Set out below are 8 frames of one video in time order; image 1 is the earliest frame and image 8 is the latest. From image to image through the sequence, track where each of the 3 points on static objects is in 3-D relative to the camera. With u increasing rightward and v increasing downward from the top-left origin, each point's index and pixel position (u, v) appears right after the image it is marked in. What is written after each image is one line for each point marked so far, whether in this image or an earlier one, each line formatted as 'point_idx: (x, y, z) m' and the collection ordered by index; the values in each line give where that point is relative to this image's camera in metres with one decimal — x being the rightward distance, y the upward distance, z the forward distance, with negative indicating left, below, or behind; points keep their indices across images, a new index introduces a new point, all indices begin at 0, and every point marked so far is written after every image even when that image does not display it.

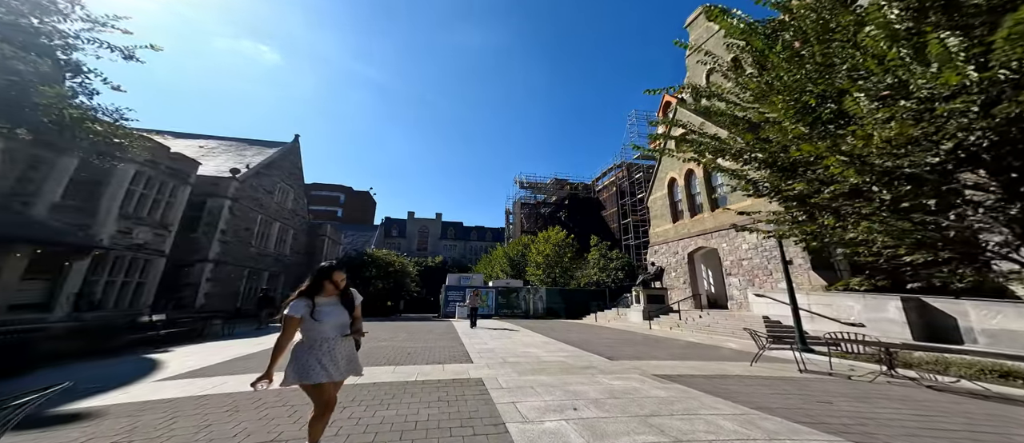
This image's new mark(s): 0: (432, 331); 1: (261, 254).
0: (-2.7, -3.7, +10.9) m
1: (-14.4, -2.0, +19.3) m
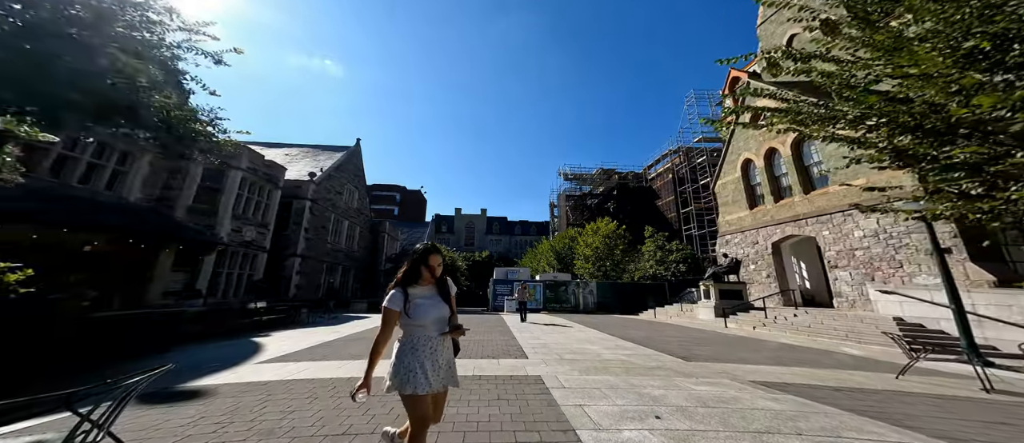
0: (-0.9, -3.5, +11.0) m
1: (-11.4, -1.8, +20.8) m
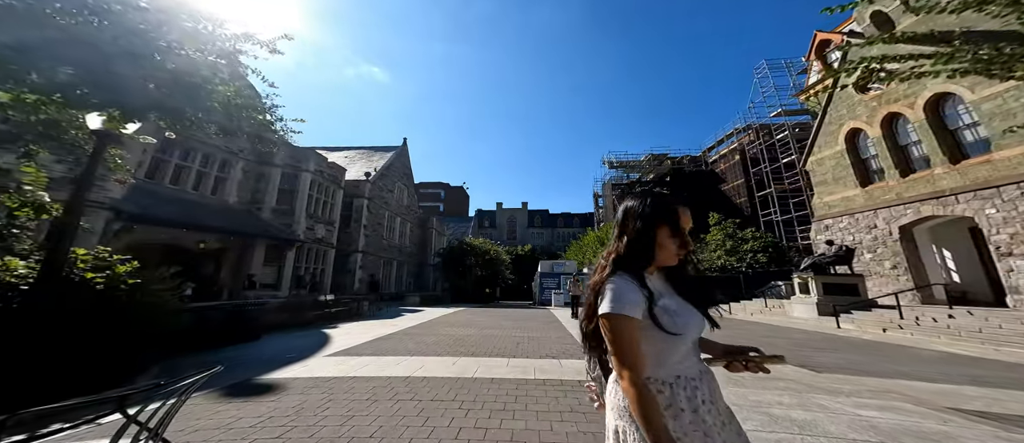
0: (+1.0, -3.1, +10.5) m
1: (-8.2, -1.5, +21.6) m
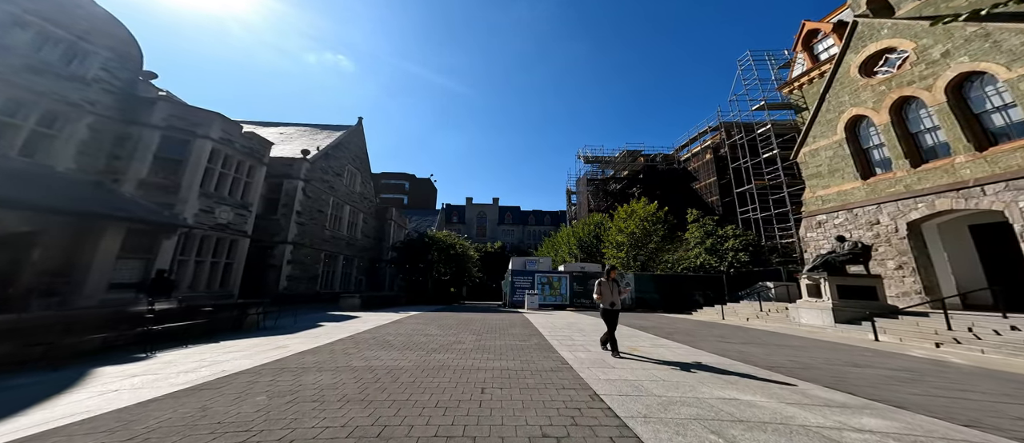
0: (+0.1, -2.6, +7.8) m
1: (-10.0, -0.8, +17.9) m
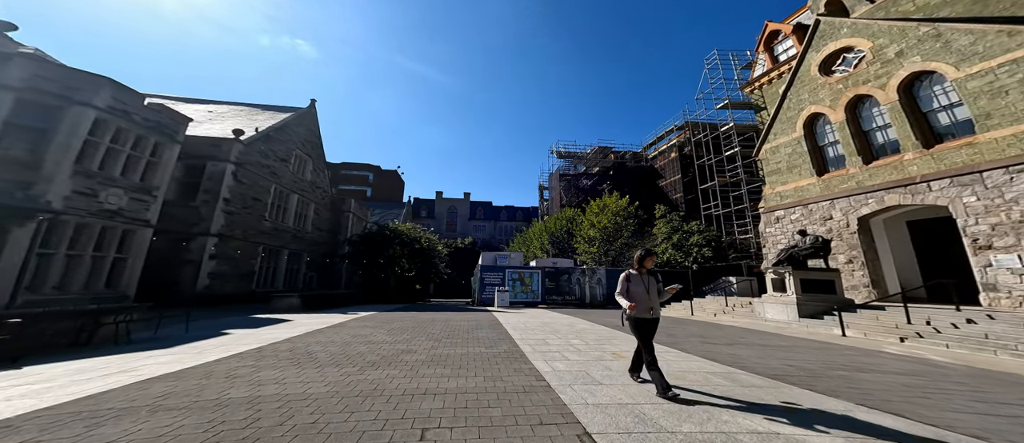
0: (-0.6, -2.3, +6.8) m
1: (-11.7, -0.4, +15.9) m
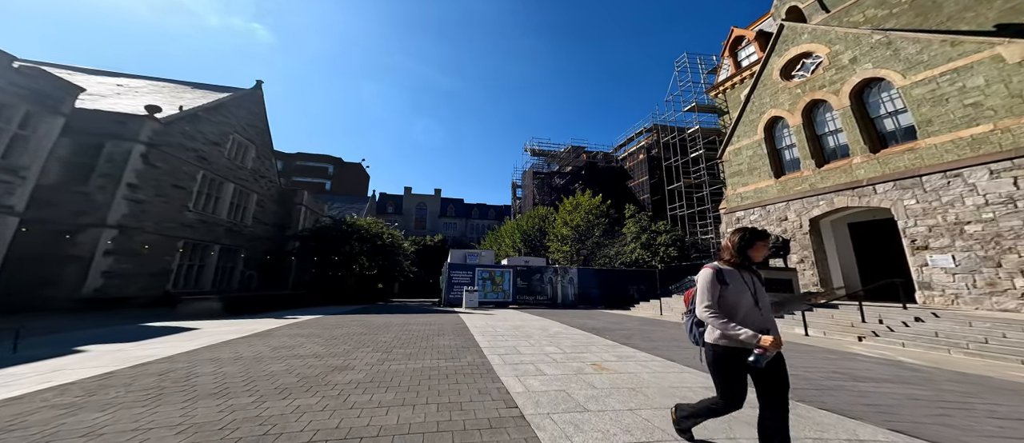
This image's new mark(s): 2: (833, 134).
0: (-1.3, -2.2, +6.0) m
1: (-13.1, -0.1, +14.0) m
2: (+14.2, +3.9, +14.6) m
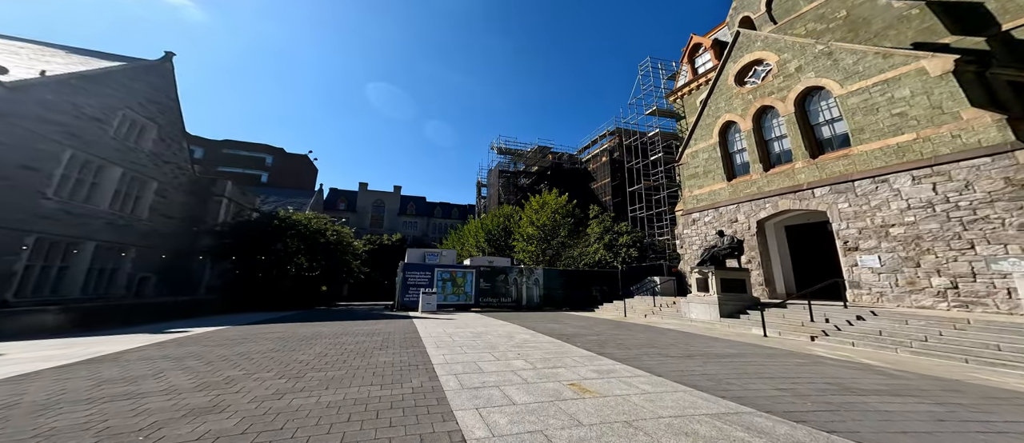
0: (-1.9, -2.0, +4.9) m
1: (-14.5, +0.1, +11.6) m
2: (+12.5, +3.8, +15.3) m
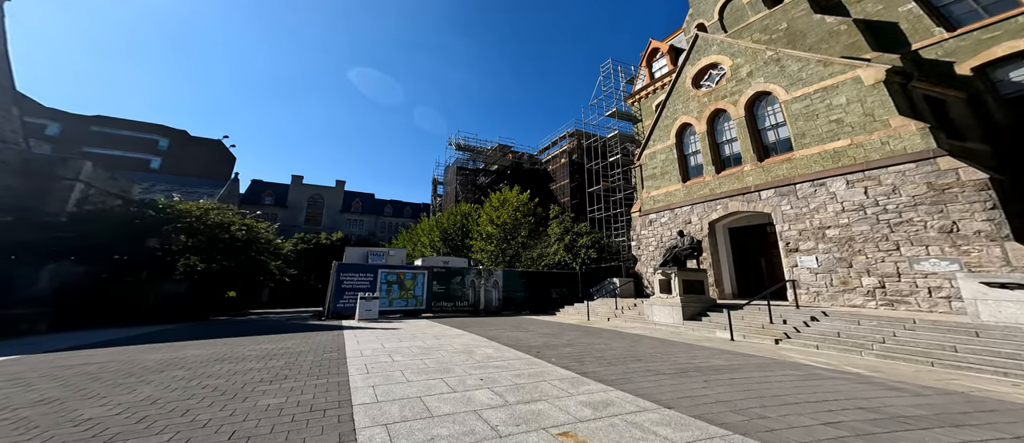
0: (-2.3, -1.8, +3.5) m
1: (-15.7, +0.4, +8.4) m
2: (+10.7, +3.8, +15.7) m
